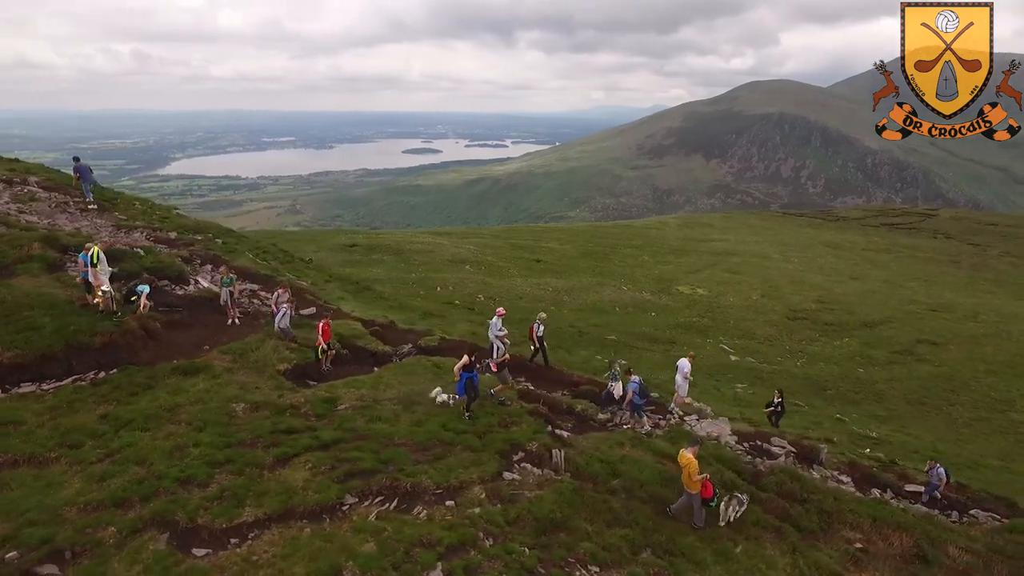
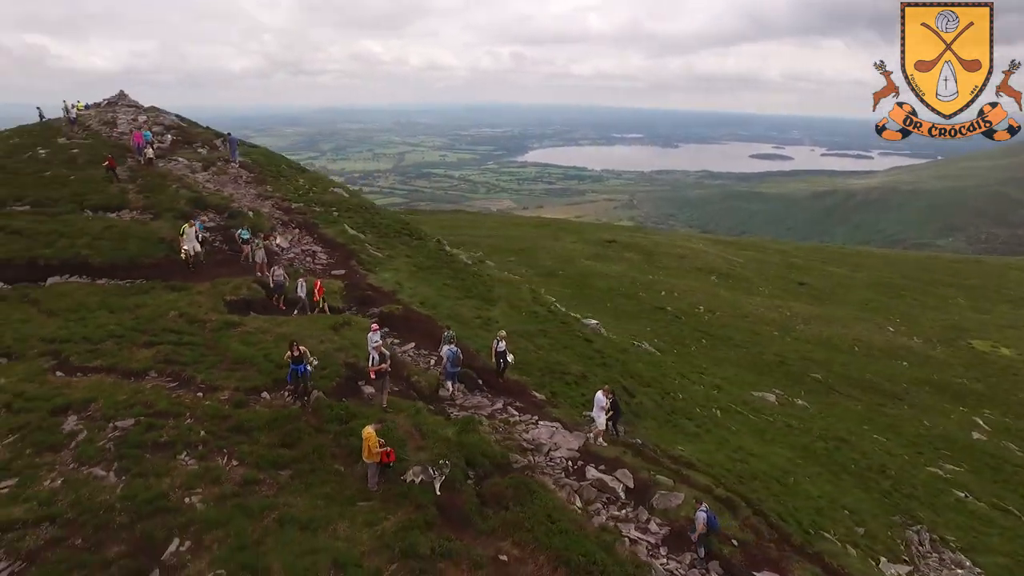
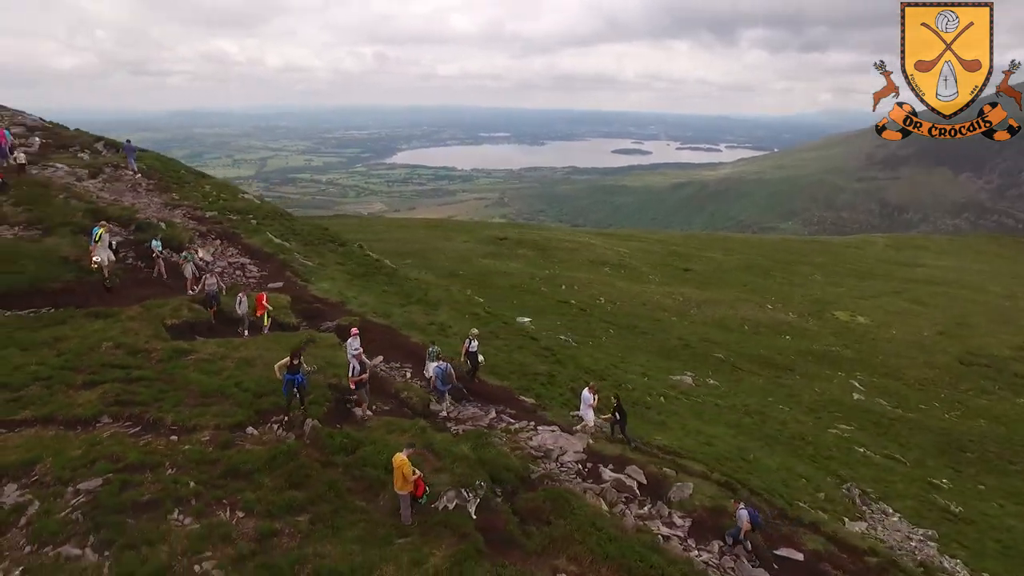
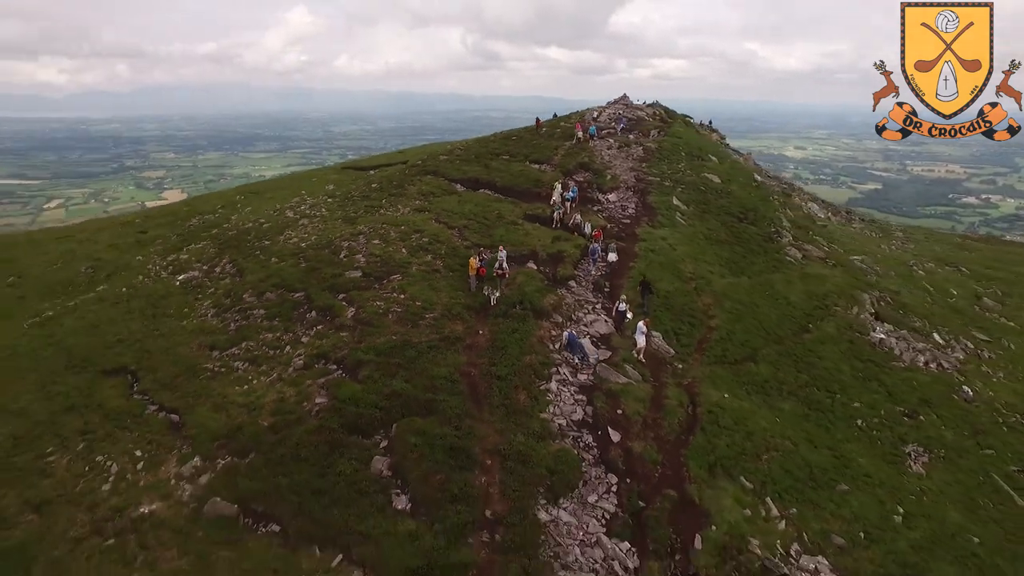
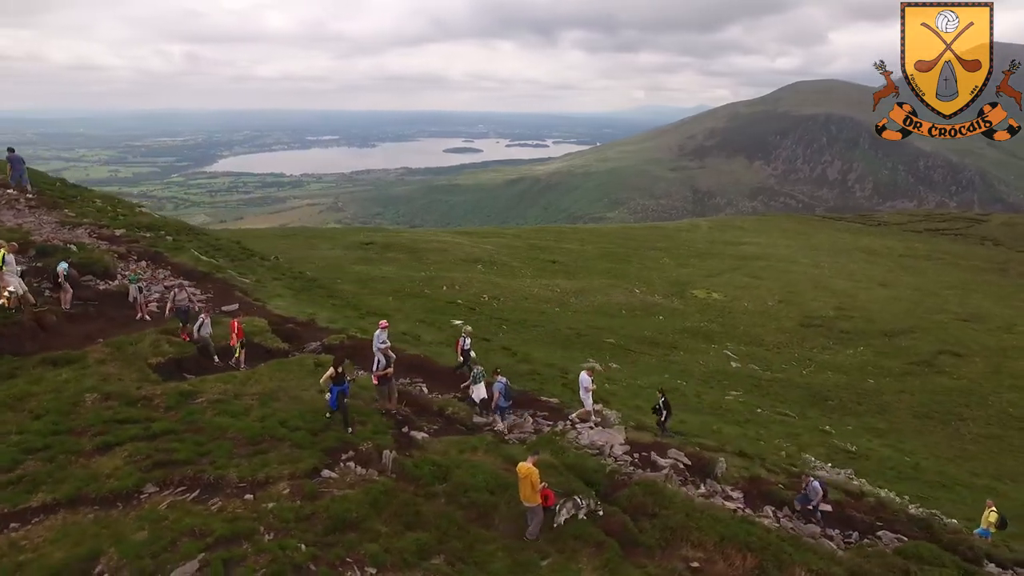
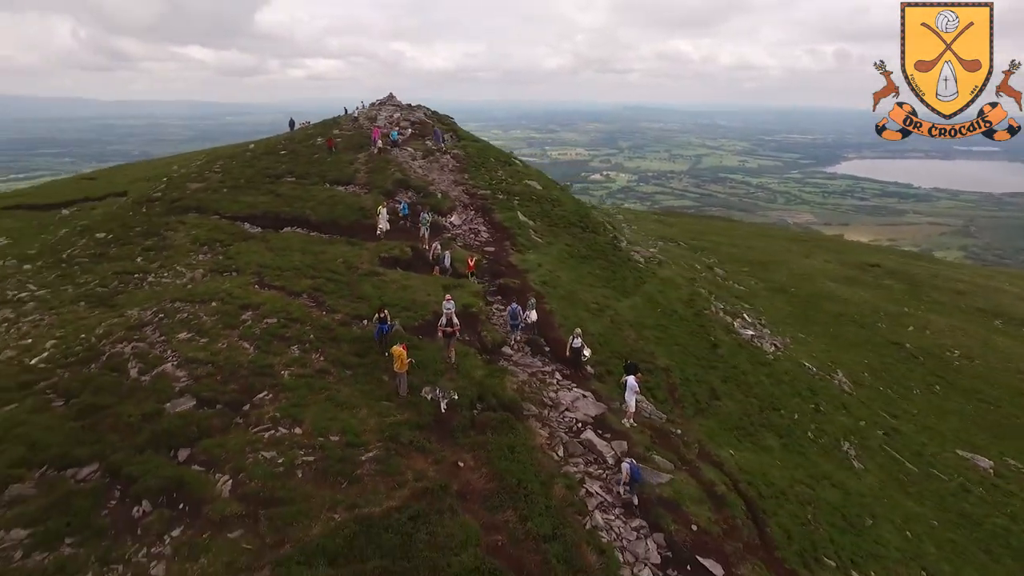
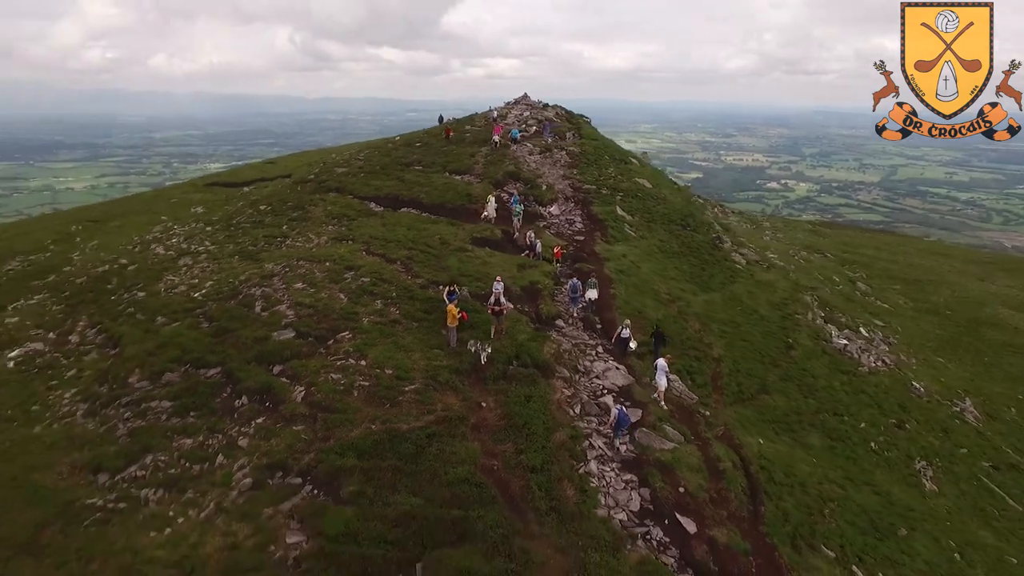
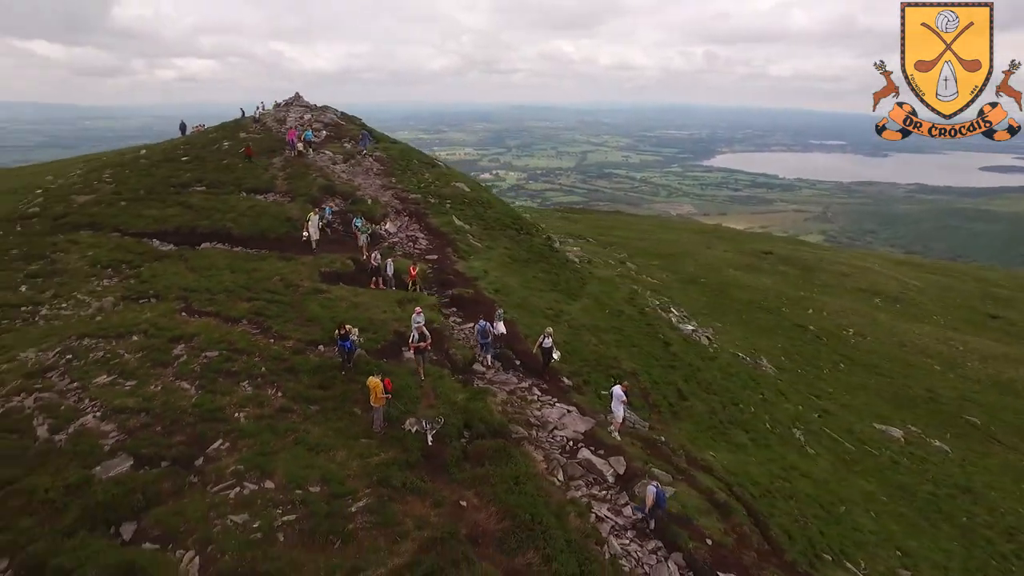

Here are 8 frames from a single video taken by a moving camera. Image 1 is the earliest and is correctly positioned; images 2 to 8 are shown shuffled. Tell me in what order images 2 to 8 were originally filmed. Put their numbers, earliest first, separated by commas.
5, 3, 2, 8, 6, 7, 4
